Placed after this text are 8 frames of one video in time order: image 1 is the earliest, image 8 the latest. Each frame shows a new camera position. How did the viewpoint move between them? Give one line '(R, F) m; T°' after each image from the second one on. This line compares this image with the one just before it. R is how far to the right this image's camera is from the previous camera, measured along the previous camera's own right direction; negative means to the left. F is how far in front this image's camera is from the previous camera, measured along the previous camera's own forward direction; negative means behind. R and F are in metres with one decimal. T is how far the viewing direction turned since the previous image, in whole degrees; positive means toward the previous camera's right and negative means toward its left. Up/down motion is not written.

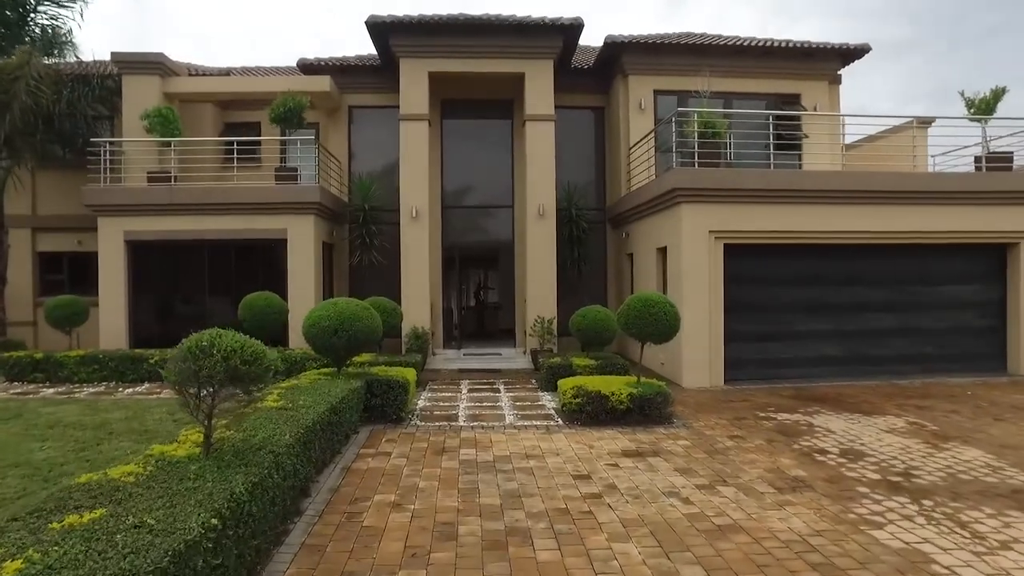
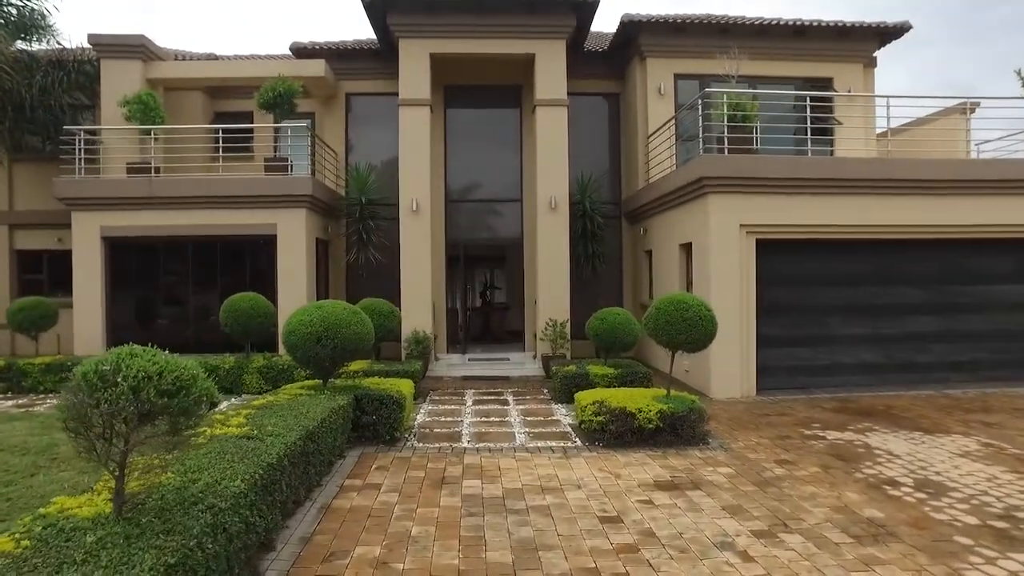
(0.0, +0.9) m; -1°
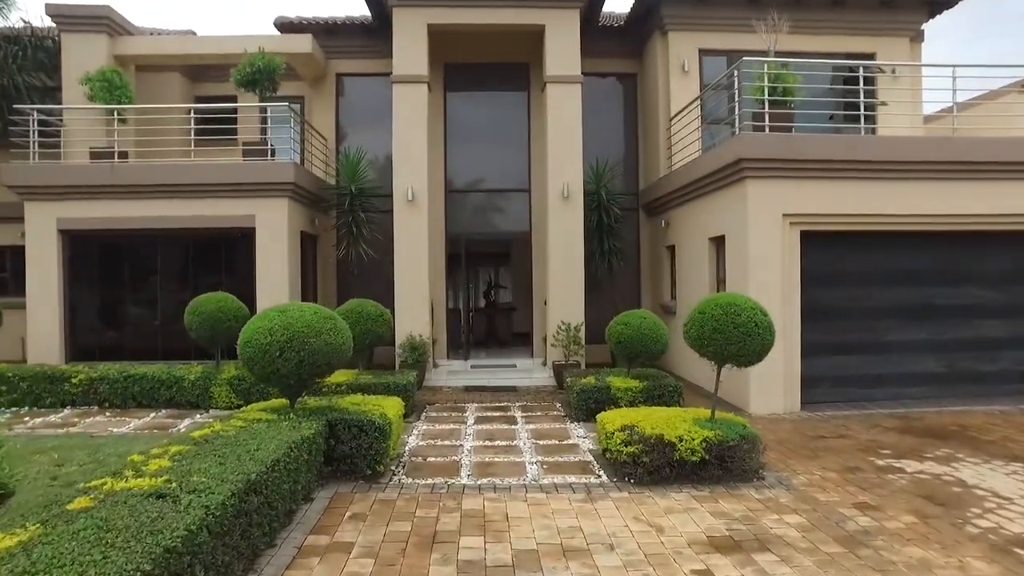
(0.0, +1.2) m; 0°
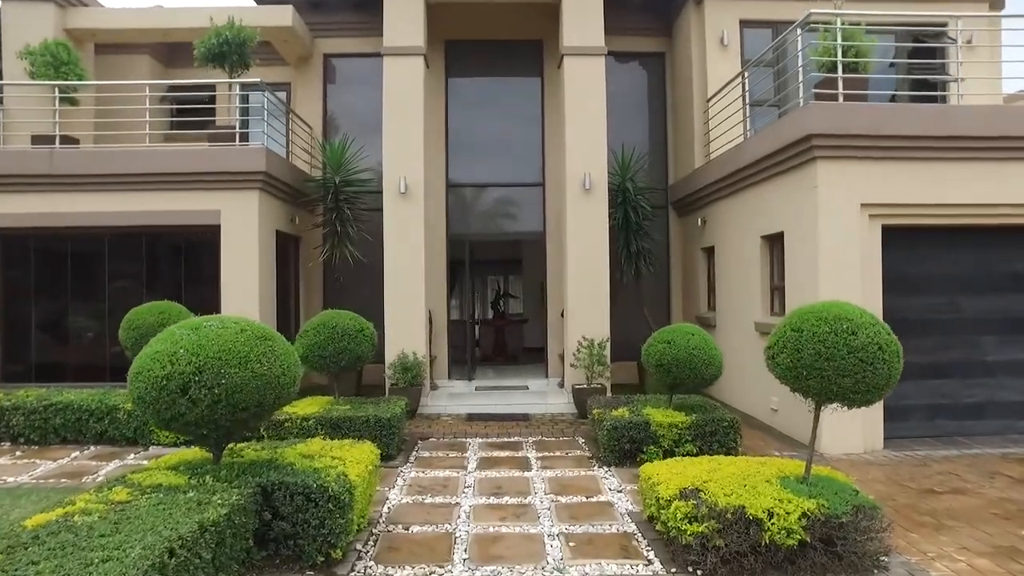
(0.0, +1.5) m; -1°
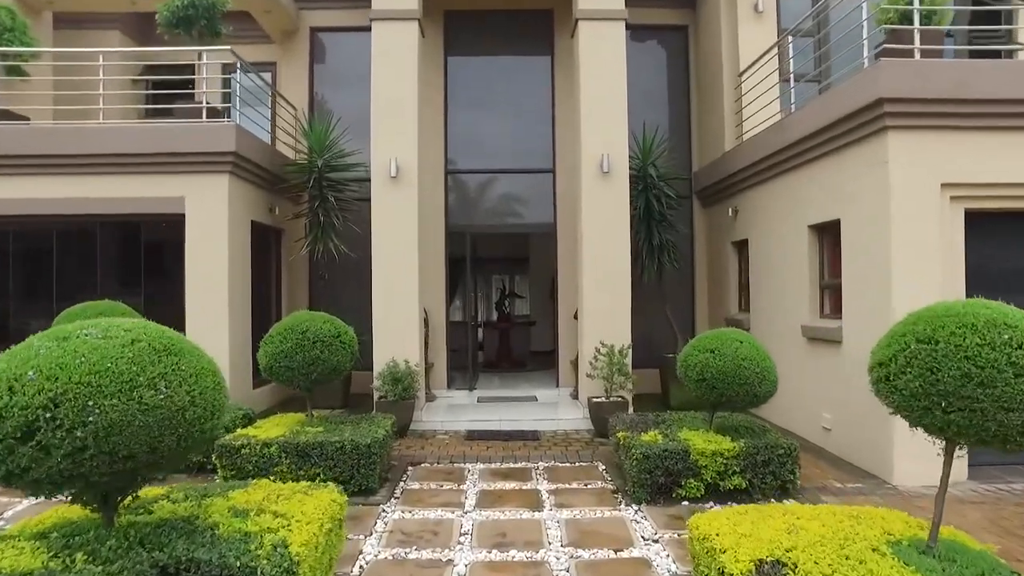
(0.0, +1.1) m; 0°
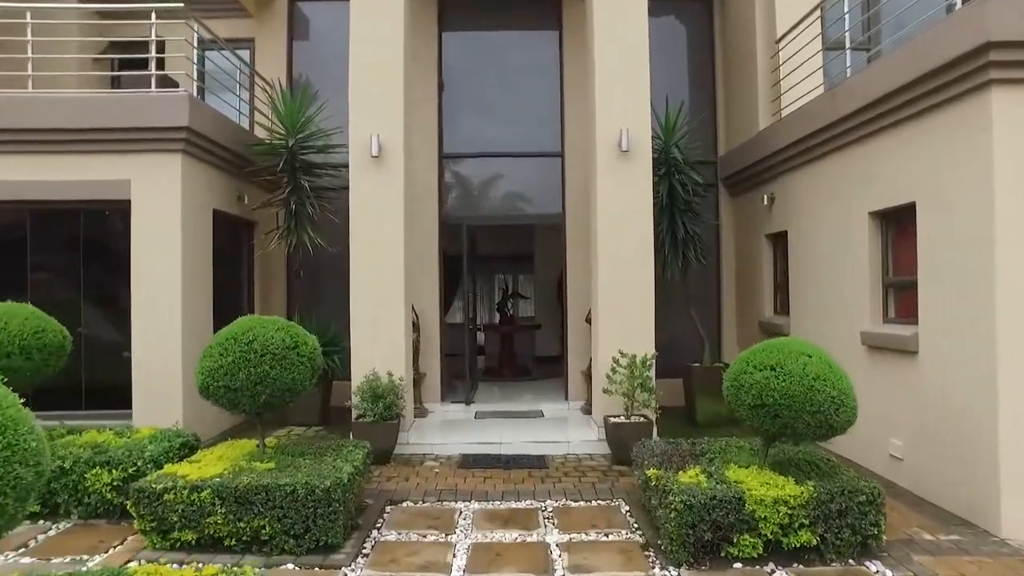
(0.0, +1.1) m; 0°
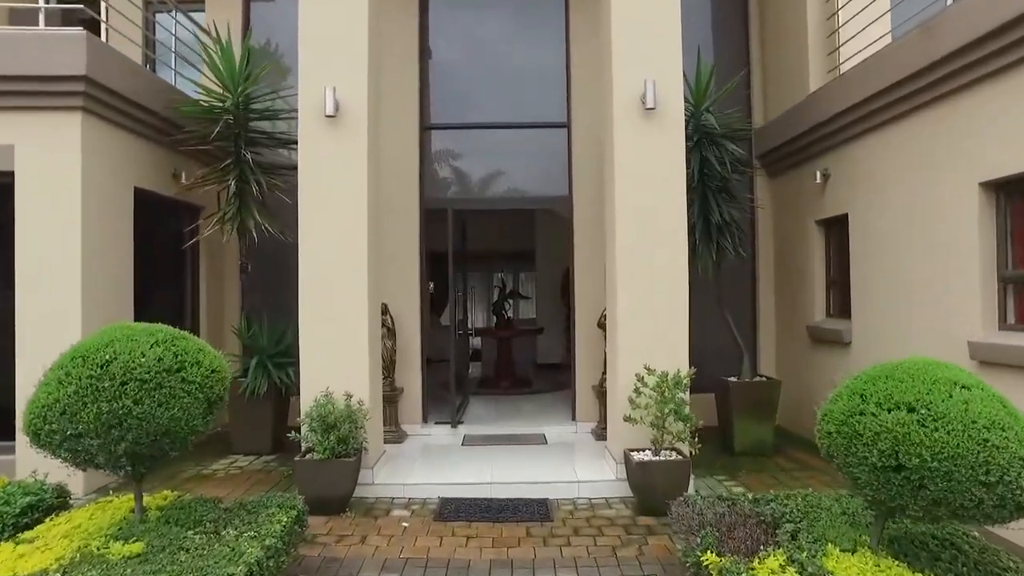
(+0.1, +1.4) m; 0°
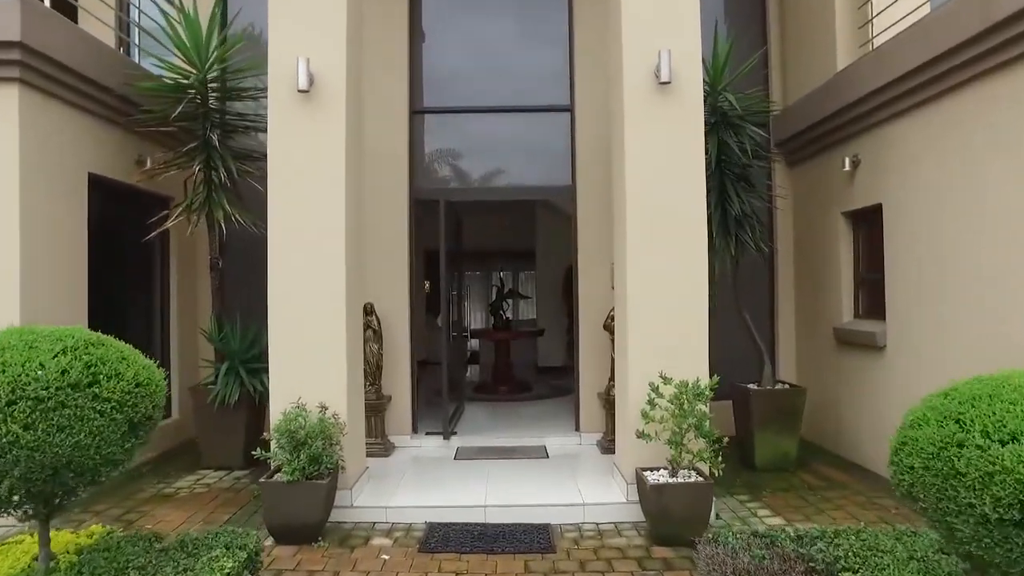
(0.0, +0.6) m; 0°
